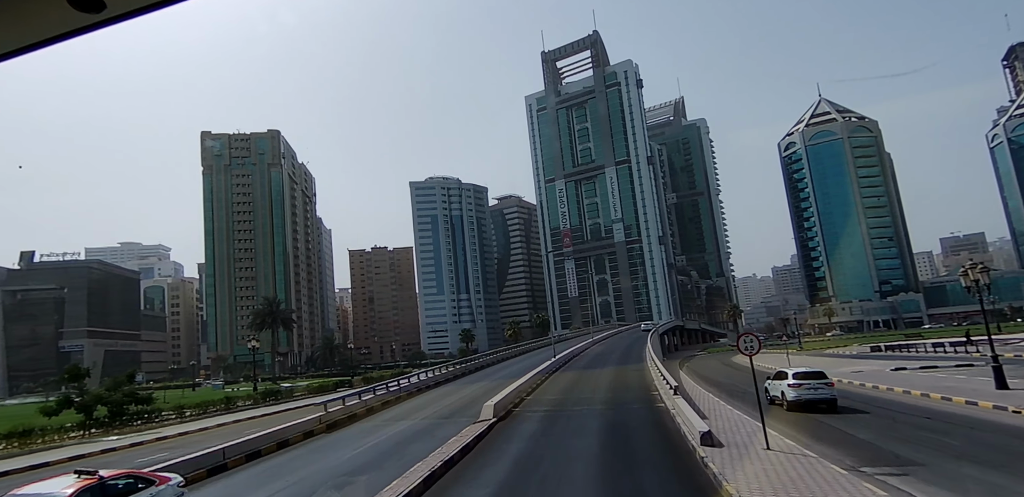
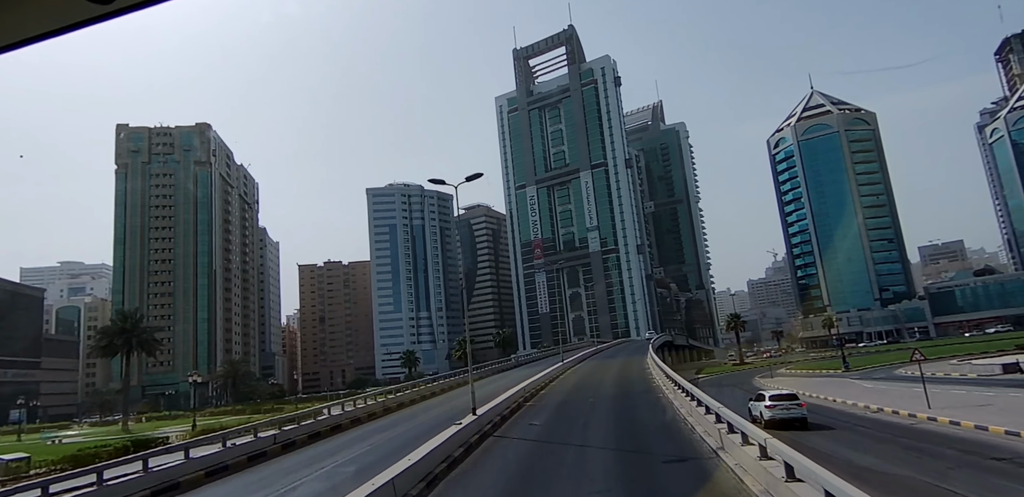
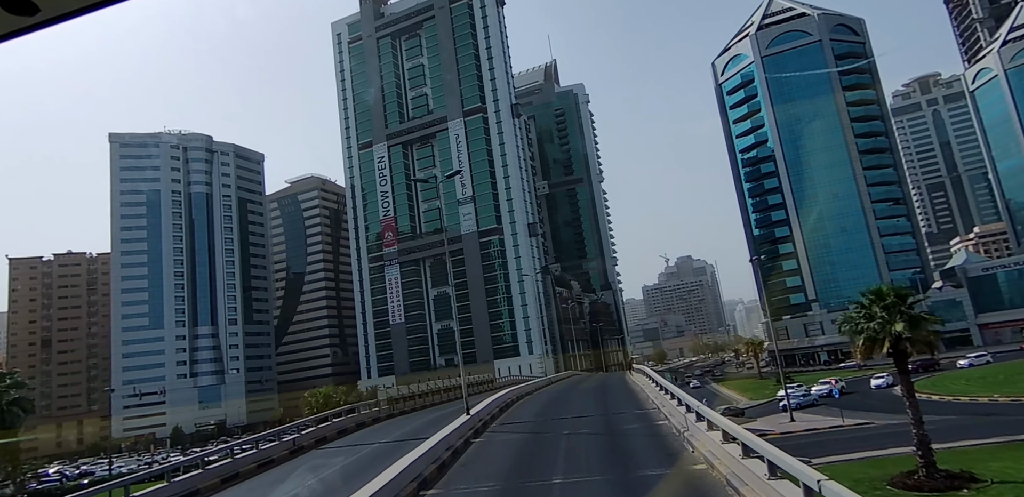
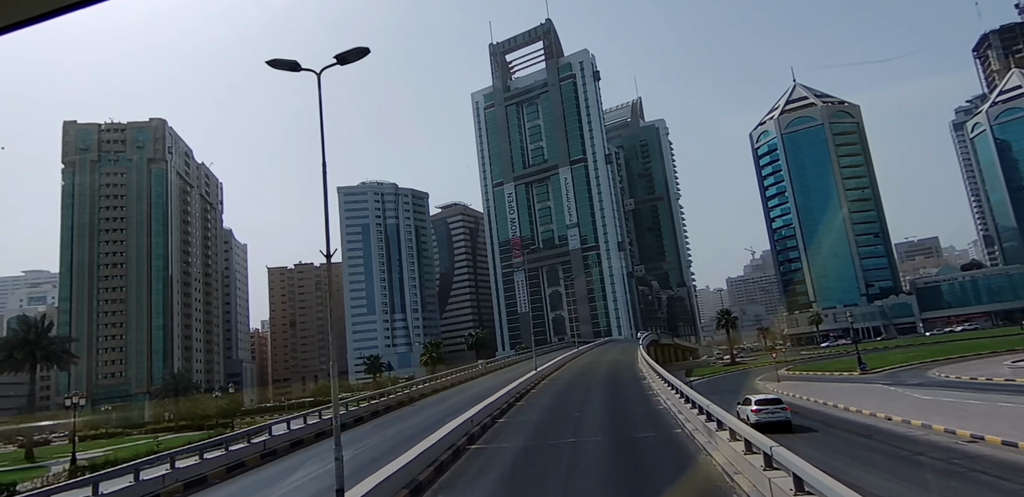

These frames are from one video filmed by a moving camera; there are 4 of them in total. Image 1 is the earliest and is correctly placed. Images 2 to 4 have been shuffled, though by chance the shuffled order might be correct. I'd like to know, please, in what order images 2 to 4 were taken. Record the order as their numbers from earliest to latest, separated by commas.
2, 4, 3
